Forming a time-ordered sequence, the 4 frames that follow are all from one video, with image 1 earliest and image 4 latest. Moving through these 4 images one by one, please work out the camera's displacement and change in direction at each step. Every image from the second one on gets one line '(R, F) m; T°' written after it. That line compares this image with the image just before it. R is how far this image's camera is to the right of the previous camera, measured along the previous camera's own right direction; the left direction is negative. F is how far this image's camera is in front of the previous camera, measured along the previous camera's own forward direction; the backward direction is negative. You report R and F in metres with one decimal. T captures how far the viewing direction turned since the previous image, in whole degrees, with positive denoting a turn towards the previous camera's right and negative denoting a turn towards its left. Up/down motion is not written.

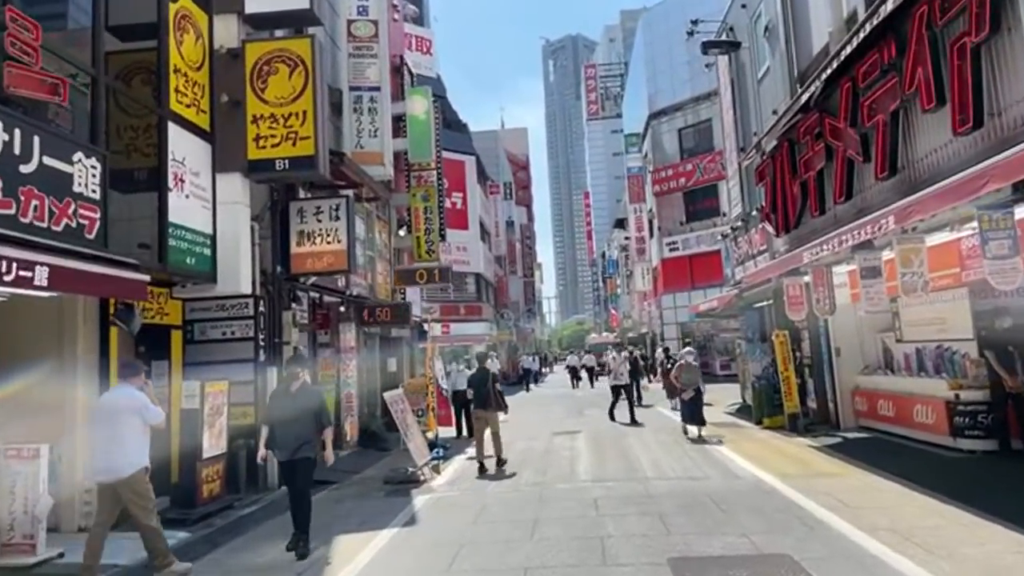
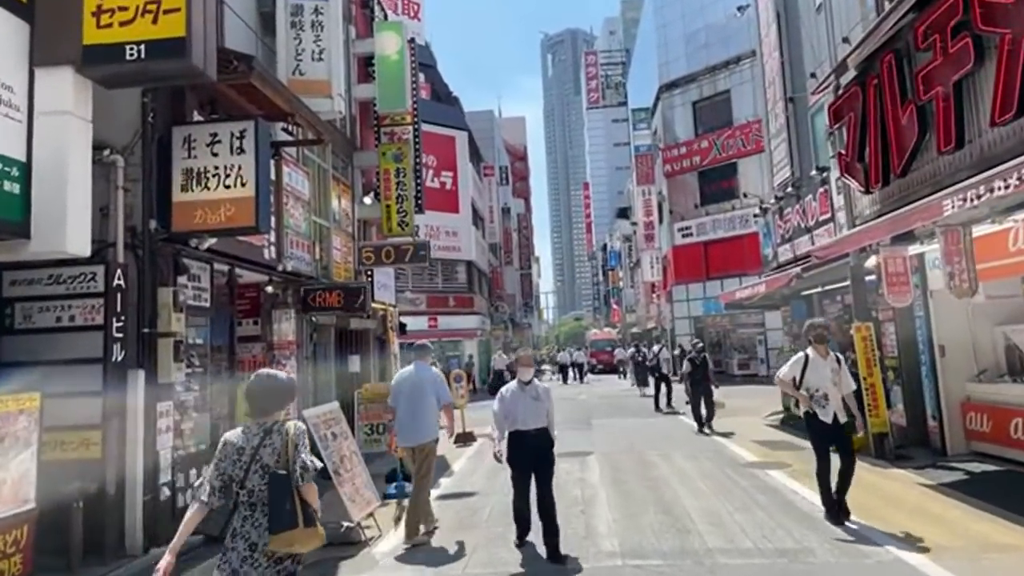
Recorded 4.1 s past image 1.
(+0.1, +3.8) m; 0°
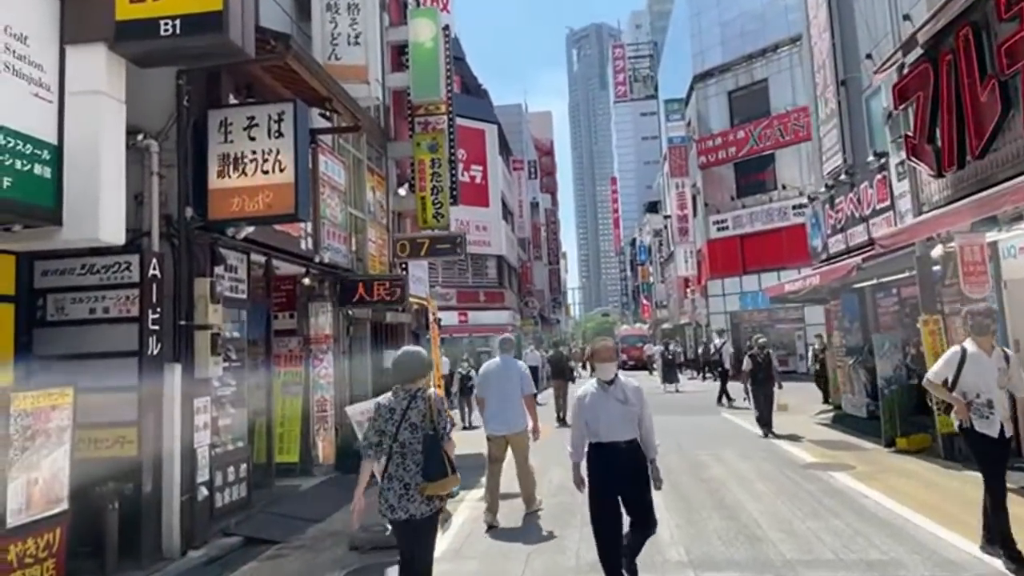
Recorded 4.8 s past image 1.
(-0.3, +0.5) m; -2°
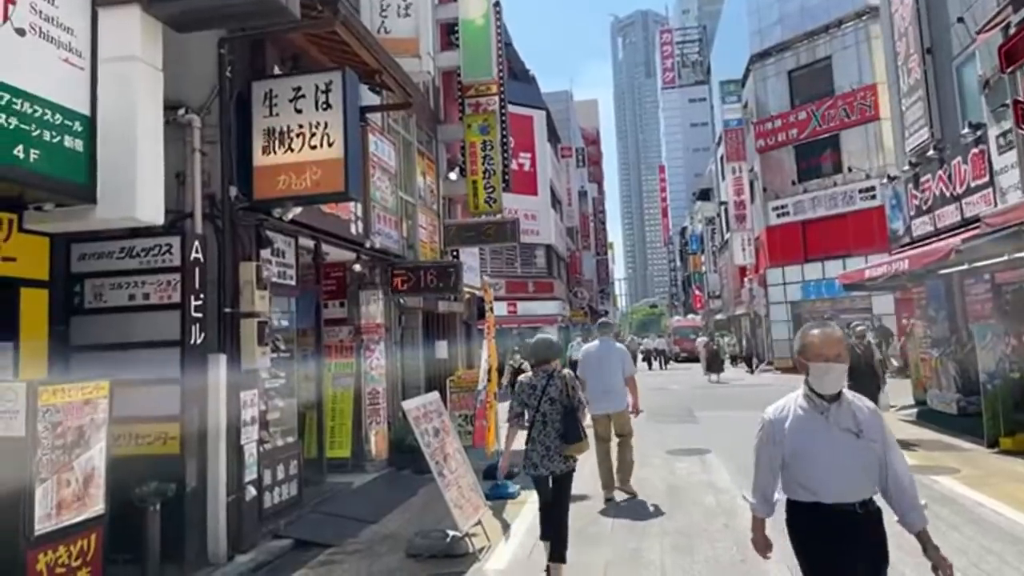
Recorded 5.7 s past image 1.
(-0.2, +0.7) m; -4°
